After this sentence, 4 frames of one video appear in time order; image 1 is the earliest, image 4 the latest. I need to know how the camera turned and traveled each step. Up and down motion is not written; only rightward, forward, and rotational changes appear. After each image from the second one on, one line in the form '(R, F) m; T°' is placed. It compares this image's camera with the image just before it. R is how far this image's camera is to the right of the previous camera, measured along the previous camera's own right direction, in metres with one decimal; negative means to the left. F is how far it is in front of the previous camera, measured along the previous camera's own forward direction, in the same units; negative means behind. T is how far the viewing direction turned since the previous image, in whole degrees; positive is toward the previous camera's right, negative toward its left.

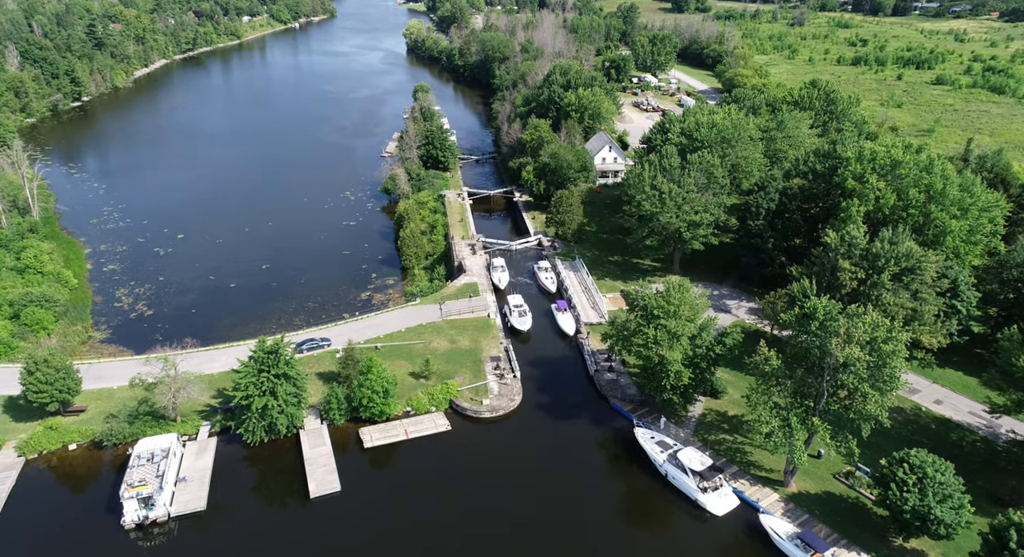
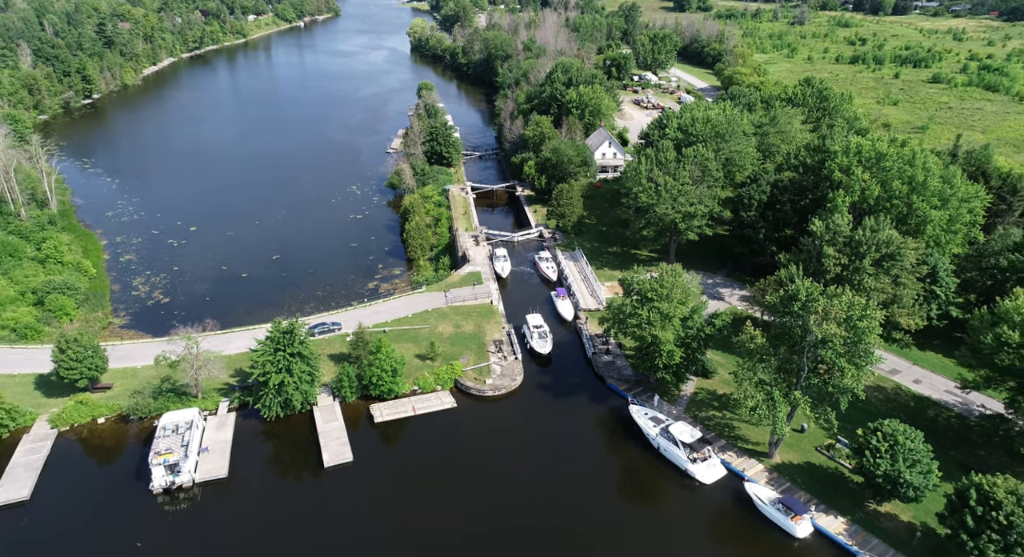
(0.0, -2.2) m; 0°
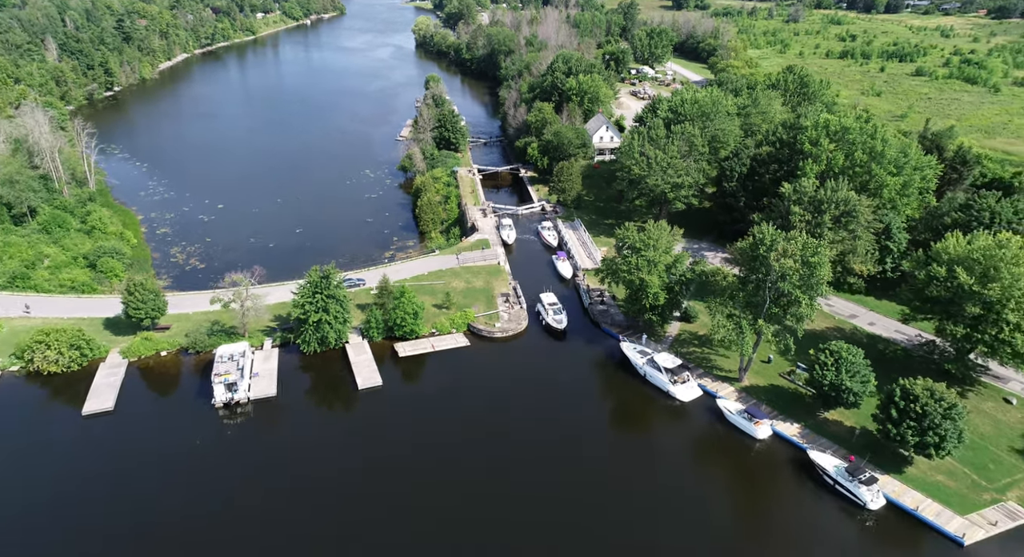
(-0.4, -5.9) m; 0°
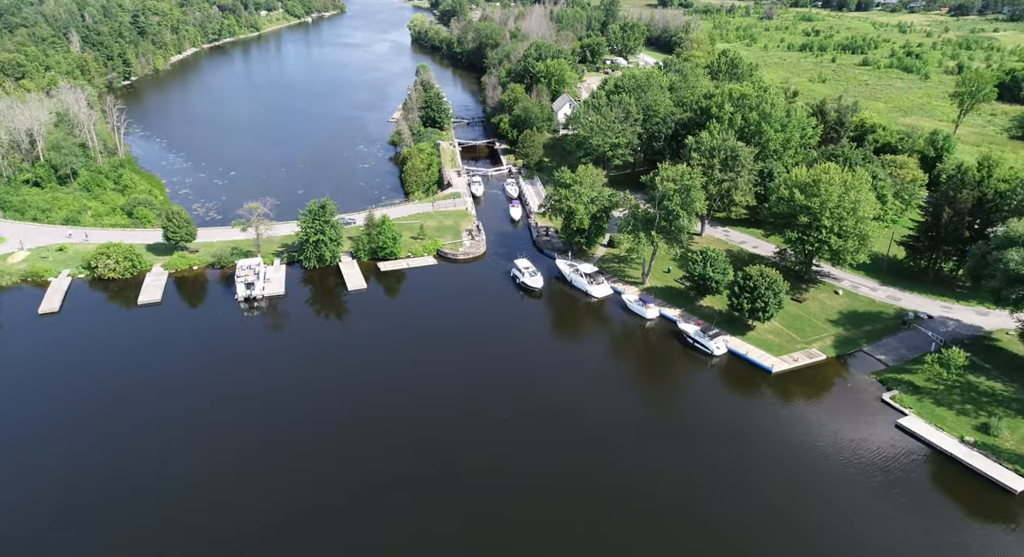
(+3.7, -12.1) m; 0°
